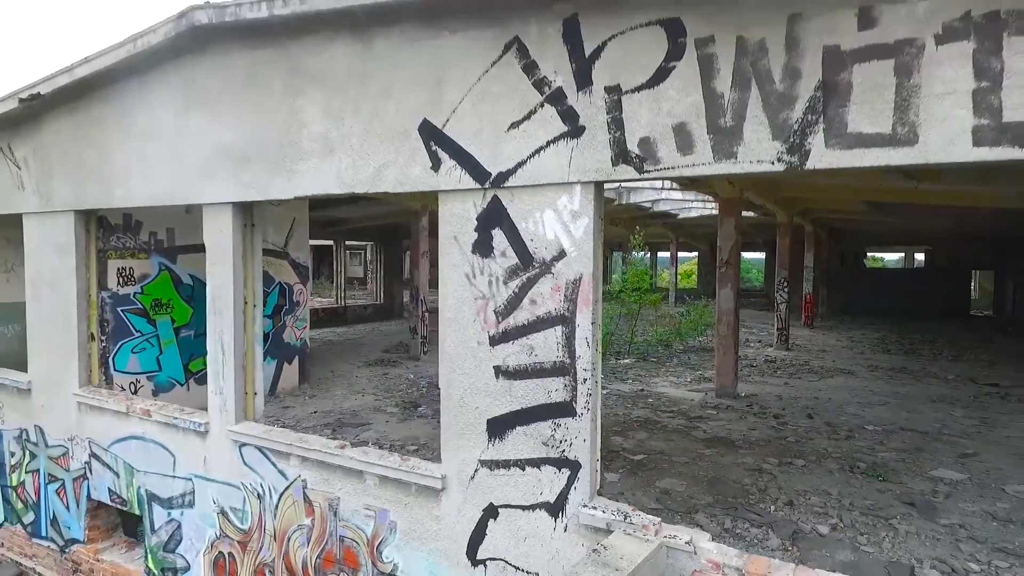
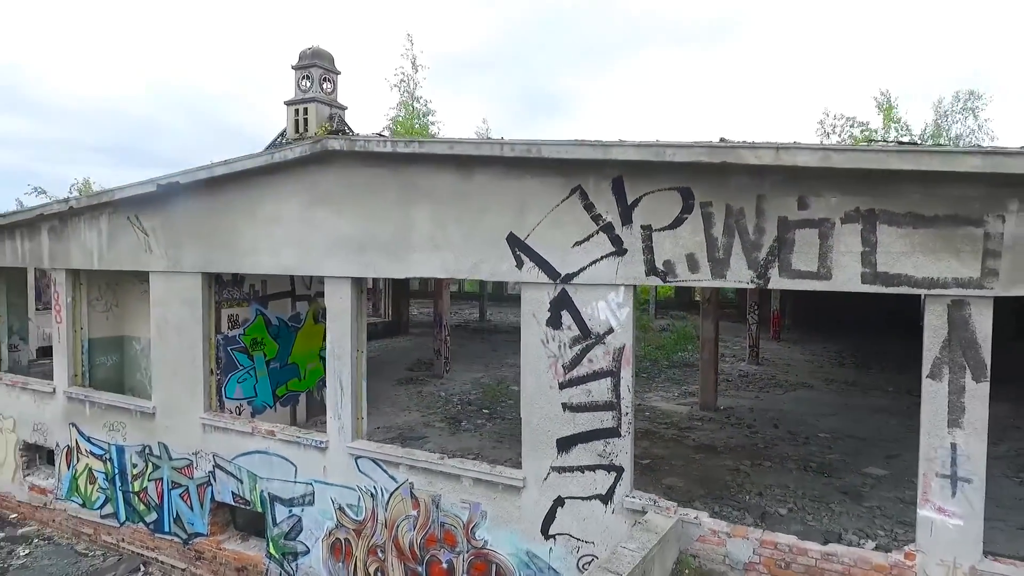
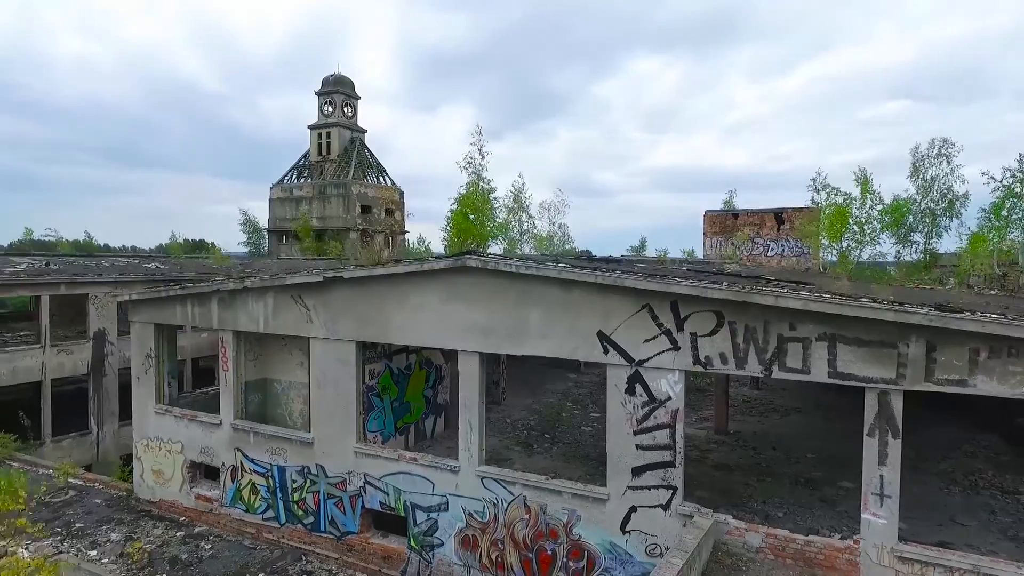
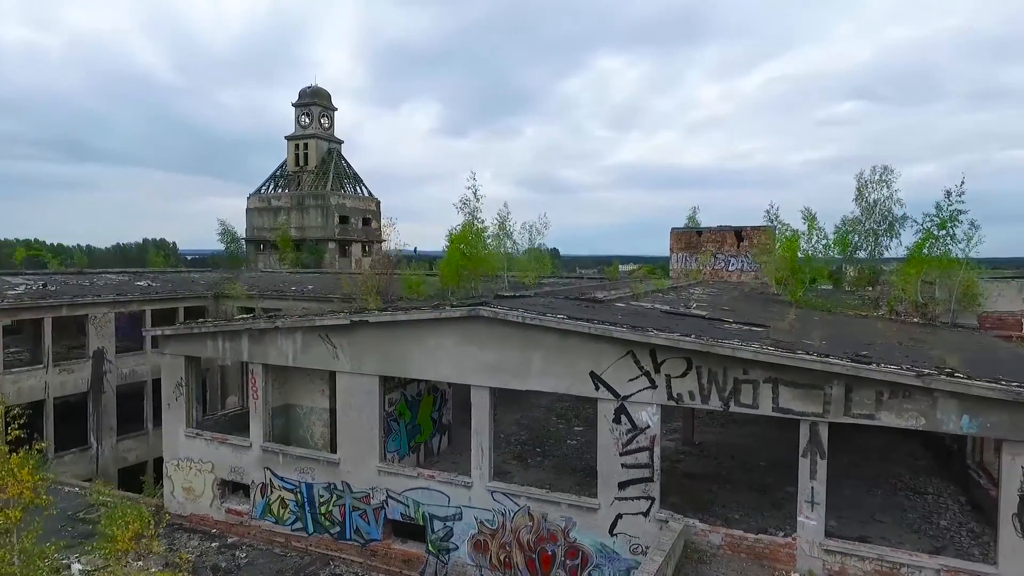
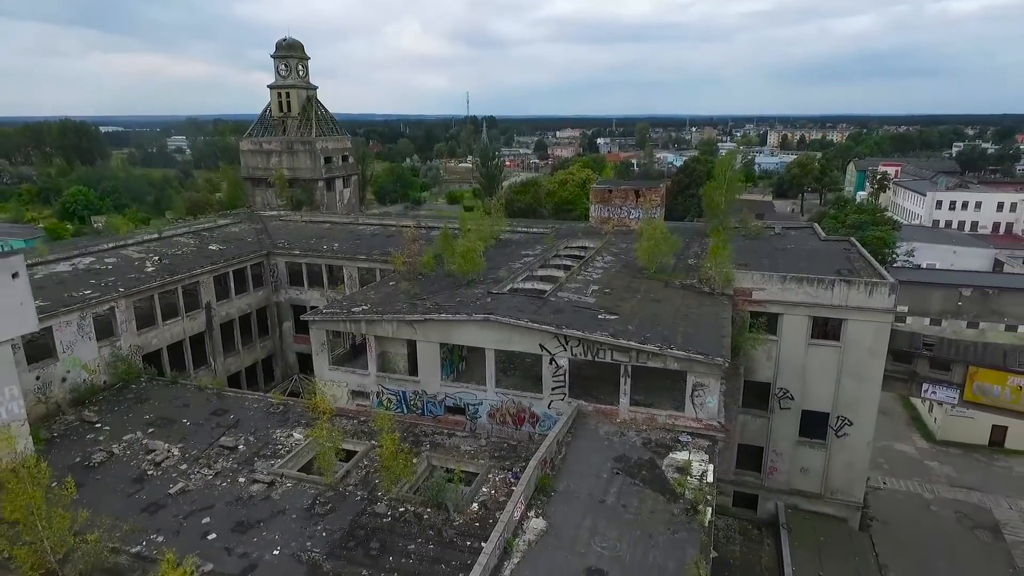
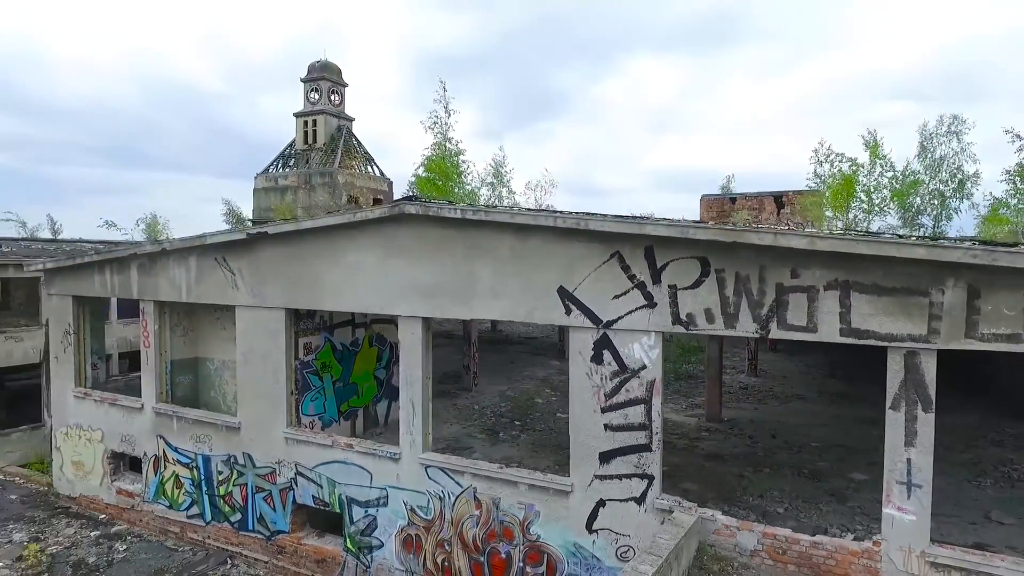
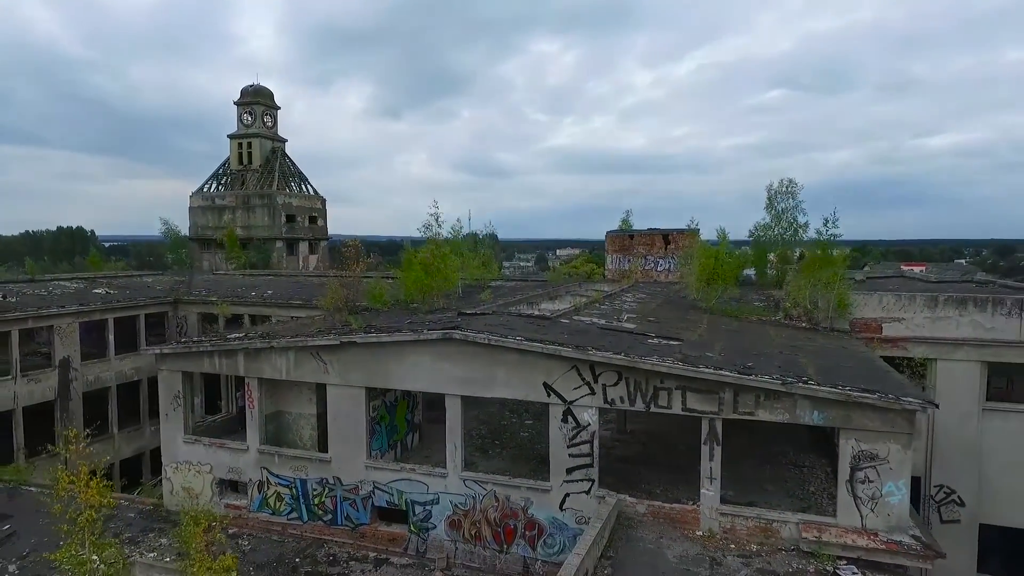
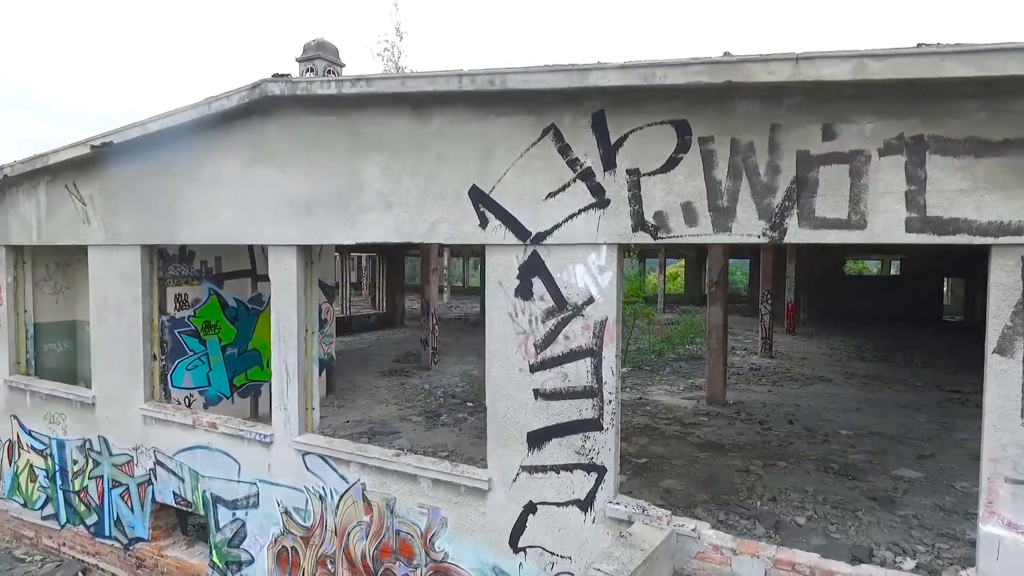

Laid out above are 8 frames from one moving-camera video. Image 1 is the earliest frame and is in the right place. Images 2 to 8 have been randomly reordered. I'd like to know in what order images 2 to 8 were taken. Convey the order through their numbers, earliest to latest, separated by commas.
8, 2, 6, 3, 4, 7, 5
